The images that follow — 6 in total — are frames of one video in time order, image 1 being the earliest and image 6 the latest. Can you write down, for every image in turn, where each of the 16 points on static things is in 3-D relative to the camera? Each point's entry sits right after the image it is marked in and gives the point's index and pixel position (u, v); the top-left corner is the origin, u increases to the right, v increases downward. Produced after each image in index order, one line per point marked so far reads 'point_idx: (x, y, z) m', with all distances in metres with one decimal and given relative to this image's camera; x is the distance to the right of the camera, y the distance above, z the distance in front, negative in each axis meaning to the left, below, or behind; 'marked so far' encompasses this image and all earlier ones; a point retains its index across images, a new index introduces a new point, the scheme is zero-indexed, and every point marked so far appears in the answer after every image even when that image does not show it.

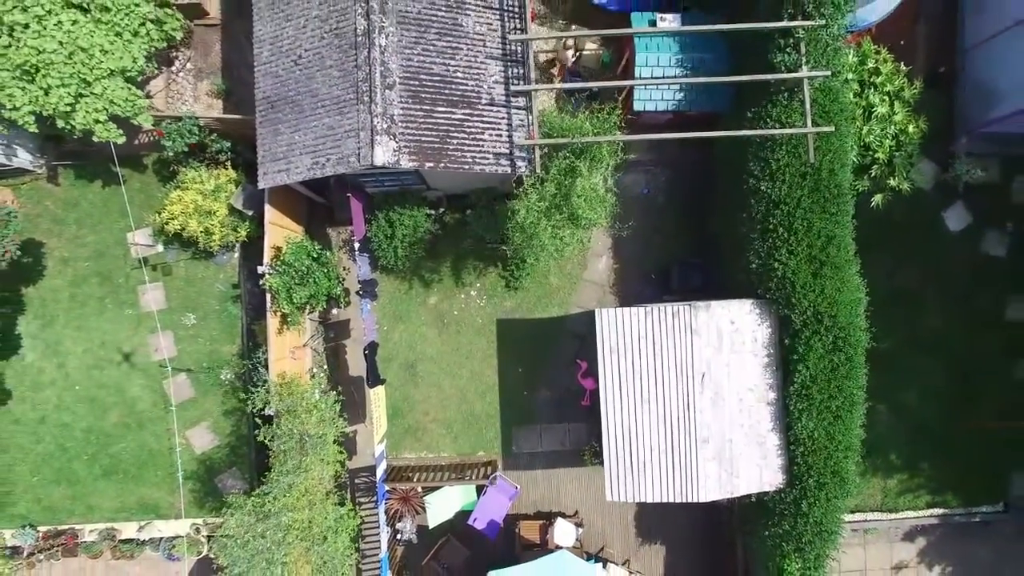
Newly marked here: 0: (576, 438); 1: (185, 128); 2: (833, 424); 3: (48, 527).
0: (+3.5, -8.2, +12.7) m
1: (-16.4, +8.1, +11.7) m
2: (+14.0, -5.8, +9.9) m
3: (-26.7, -13.8, +13.3) m
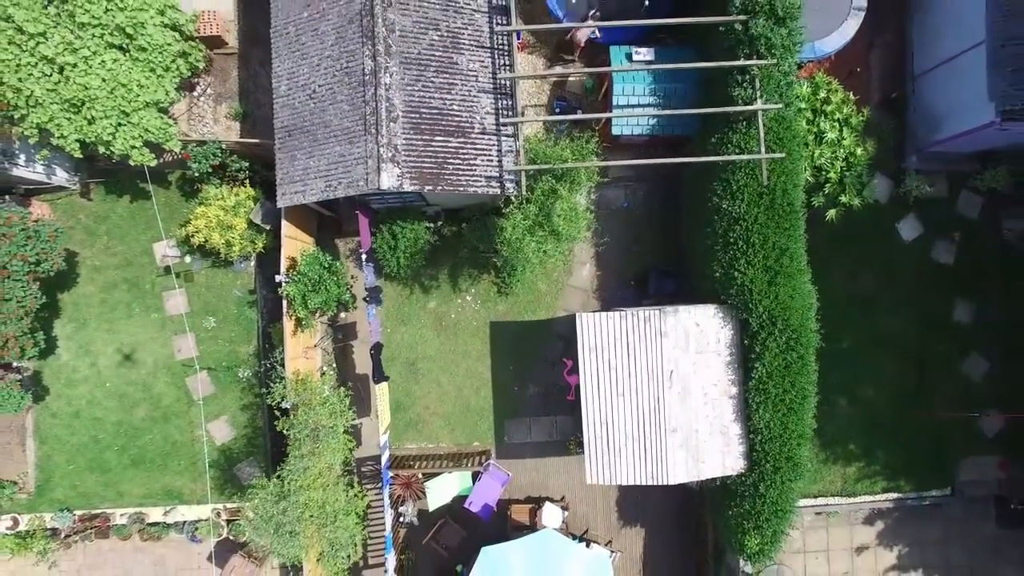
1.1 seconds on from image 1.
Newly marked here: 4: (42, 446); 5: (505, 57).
0: (+3.1, -8.6, +13.9) m
1: (-16.9, +7.7, +12.9) m
2: (+13.5, -6.2, +11.2) m
3: (-27.2, -14.1, +14.6) m
4: (-29.8, -10.0, +14.6) m
5: (-0.3, +11.2, +11.2) m
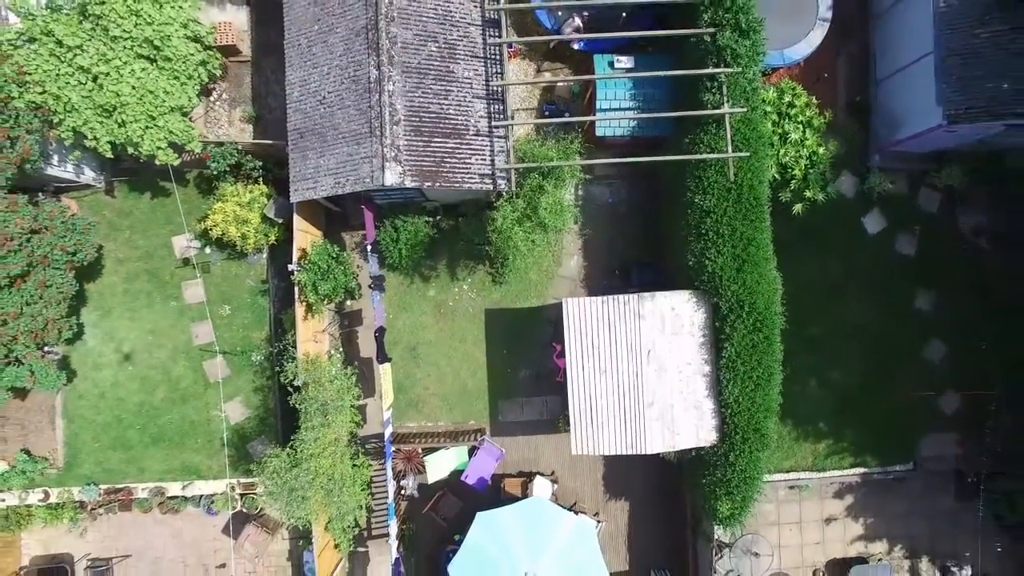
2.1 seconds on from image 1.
0: (+2.6, -7.9, +15.1) m
1: (-17.4, +8.4, +14.1) m
2: (+13.0, -5.5, +12.3) m
3: (-27.6, -13.5, +15.8) m
4: (-30.2, -9.3, +15.8) m
5: (-0.8, +11.9, +12.4) m
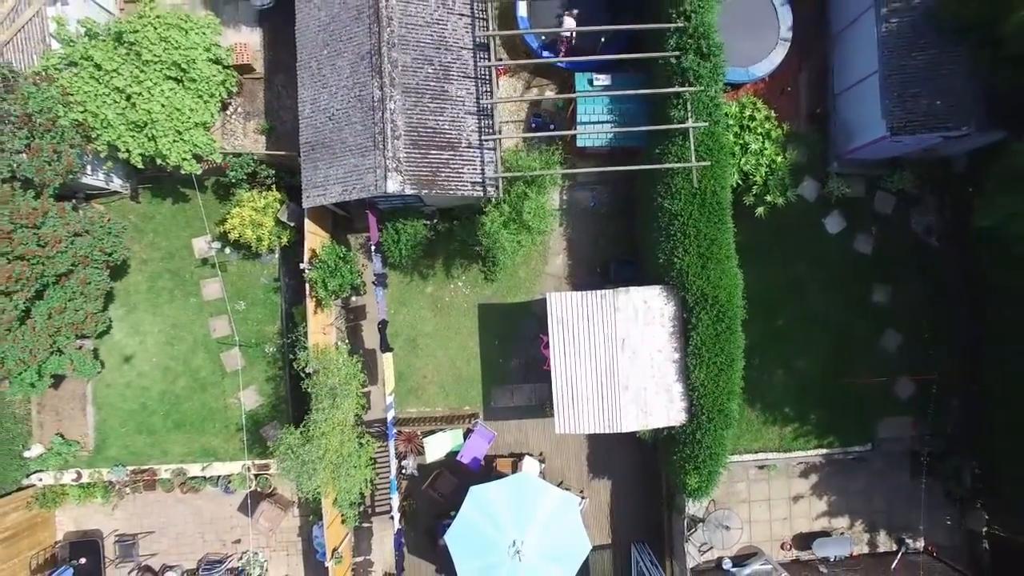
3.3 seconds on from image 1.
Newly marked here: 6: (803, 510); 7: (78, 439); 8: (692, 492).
0: (+2.0, -7.6, +16.5) m
1: (-18.1, +8.6, +15.5) m
2: (+12.4, -5.2, +13.7) m
3: (-28.2, -13.3, +17.2) m
4: (-30.8, -9.2, +17.2) m
5: (-1.5, +12.2, +13.8) m
6: (+21.3, -16.3, +16.9) m
7: (-32.2, -11.2, +17.1) m
8: (+11.2, -12.7, +14.3) m
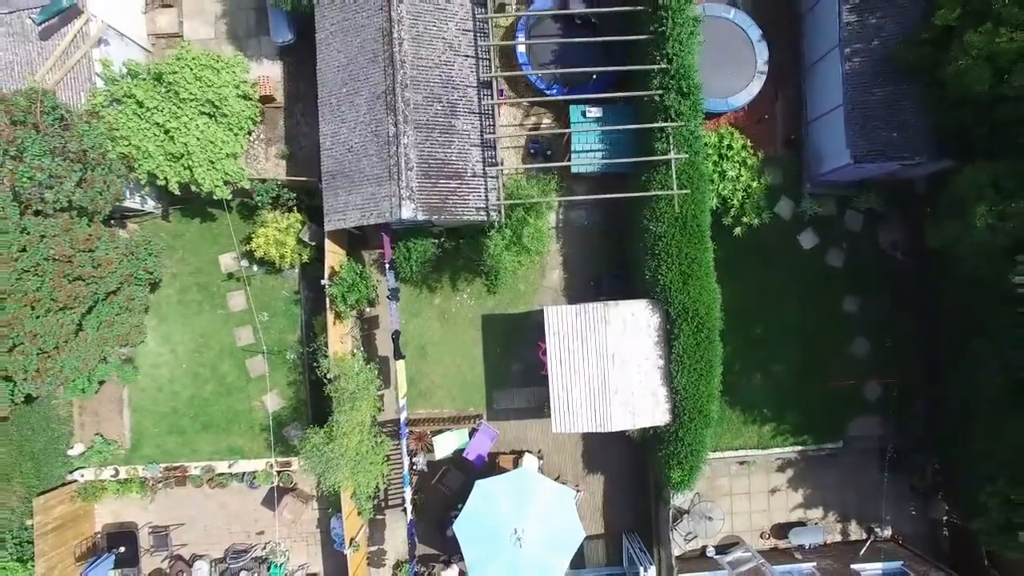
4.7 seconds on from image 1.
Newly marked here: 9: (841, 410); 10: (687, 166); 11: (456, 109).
0: (+2.1, -8.6, +18.0) m
1: (-18.0, +7.6, +17.1) m
2: (+12.5, -6.1, +15.3) m
3: (-28.1, -14.3, +18.8) m
4: (-30.8, -10.2, +18.8) m
5: (-1.4, +11.2, +15.3) m
6: (+21.4, -17.2, +18.5) m
7: (-32.1, -12.2, +18.7) m
8: (+11.3, -13.6, +15.9) m
9: (+25.9, -9.6, +18.2) m
10: (+11.3, +7.9, +14.9) m
11: (-3.7, +11.7, +15.0) m
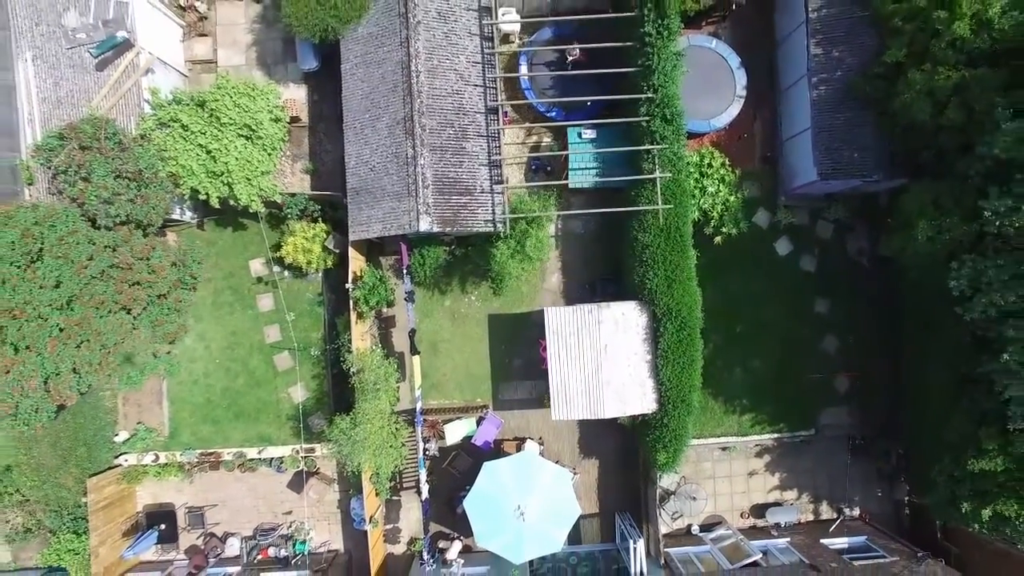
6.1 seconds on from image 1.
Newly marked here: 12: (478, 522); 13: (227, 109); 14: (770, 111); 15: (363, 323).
0: (+2.4, -8.8, +20.0) m
1: (-17.7, +7.3, +19.0) m
2: (+12.7, -6.3, +17.2) m
3: (-27.8, -14.5, +20.8) m
4: (-30.5, -10.4, +20.7) m
5: (-1.2, +11.0, +17.2) m
6: (+21.7, -17.4, +20.4) m
7: (-31.8, -12.5, +20.7) m
8: (+11.6, -13.8, +17.8) m
9: (+26.2, -9.8, +20.2) m
10: (+11.6, +7.7, +16.8) m
11: (-3.4, +11.4, +16.9) m
12: (-2.7, -17.9, +17.6) m
13: (-21.1, +13.2, +17.1) m
14: (+21.7, +14.8, +19.5) m
15: (-12.4, -3.0, +19.1) m
